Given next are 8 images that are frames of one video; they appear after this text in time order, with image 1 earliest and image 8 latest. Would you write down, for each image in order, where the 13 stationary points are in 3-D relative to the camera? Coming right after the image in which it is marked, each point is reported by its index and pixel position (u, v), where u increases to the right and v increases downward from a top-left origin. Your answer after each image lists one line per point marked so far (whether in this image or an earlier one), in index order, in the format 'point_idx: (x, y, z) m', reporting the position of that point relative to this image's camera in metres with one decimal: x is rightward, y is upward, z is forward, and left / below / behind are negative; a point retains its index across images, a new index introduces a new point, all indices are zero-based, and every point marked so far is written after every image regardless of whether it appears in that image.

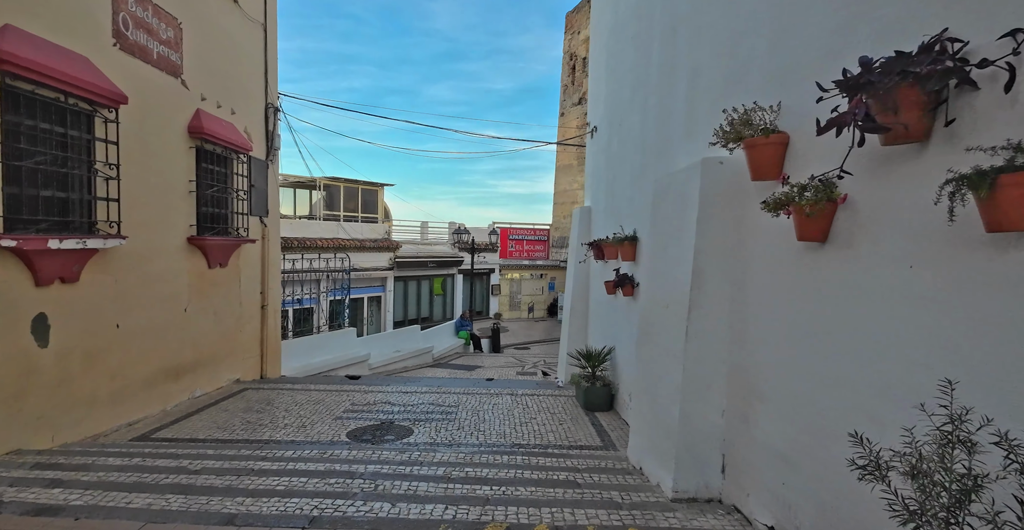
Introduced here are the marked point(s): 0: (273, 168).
0: (-3.7, +1.5, +7.7) m
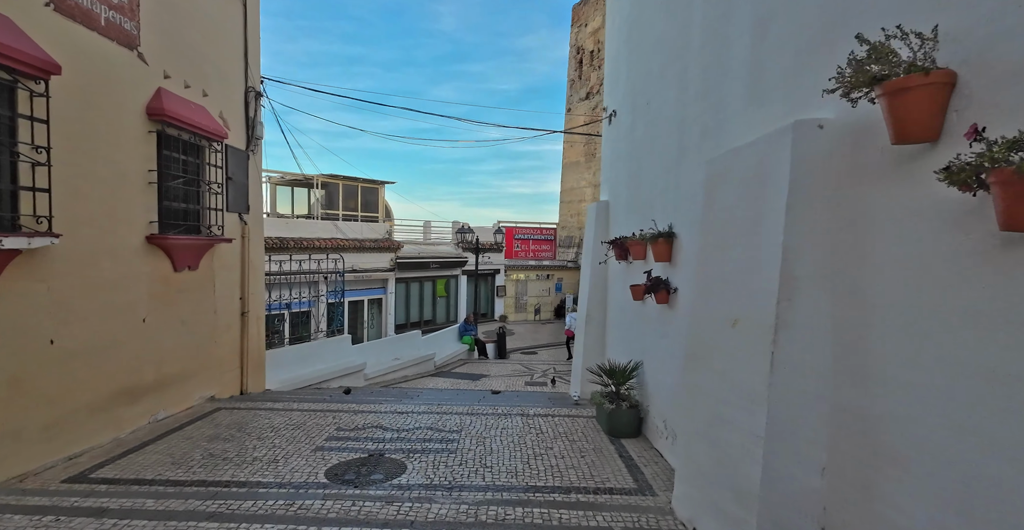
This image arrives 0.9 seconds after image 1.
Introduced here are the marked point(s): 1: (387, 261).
0: (-3.6, +1.5, +6.9) m
1: (-4.4, +0.1, +17.7) m
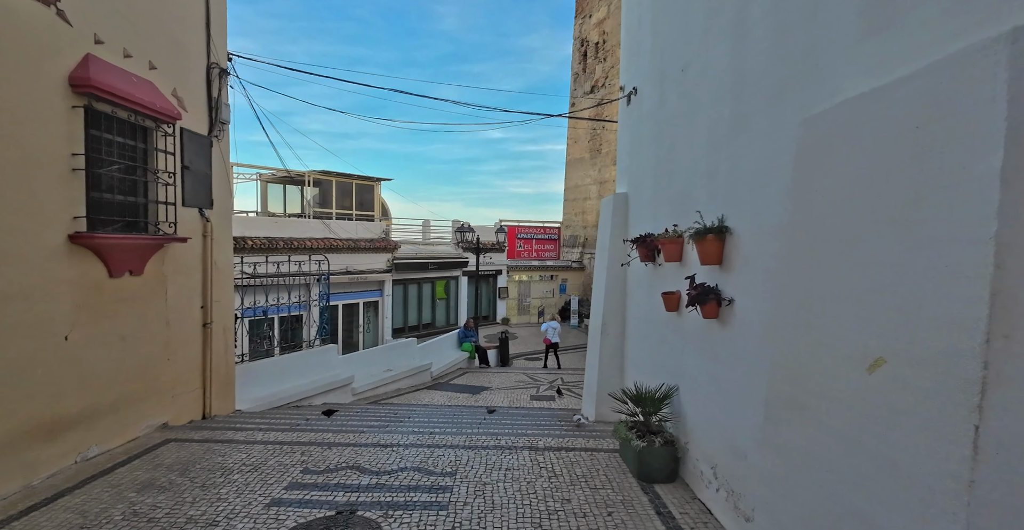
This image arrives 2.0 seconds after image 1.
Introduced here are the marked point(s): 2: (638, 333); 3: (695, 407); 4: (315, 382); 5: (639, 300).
0: (-3.5, +1.4, +6.0) m
1: (-4.3, +0.1, +16.8) m
2: (+1.3, -0.7, +5.2) m
3: (+1.4, -1.1, +3.7) m
4: (-2.9, -1.8, +7.5) m
5: (+1.3, -0.4, +5.2) m
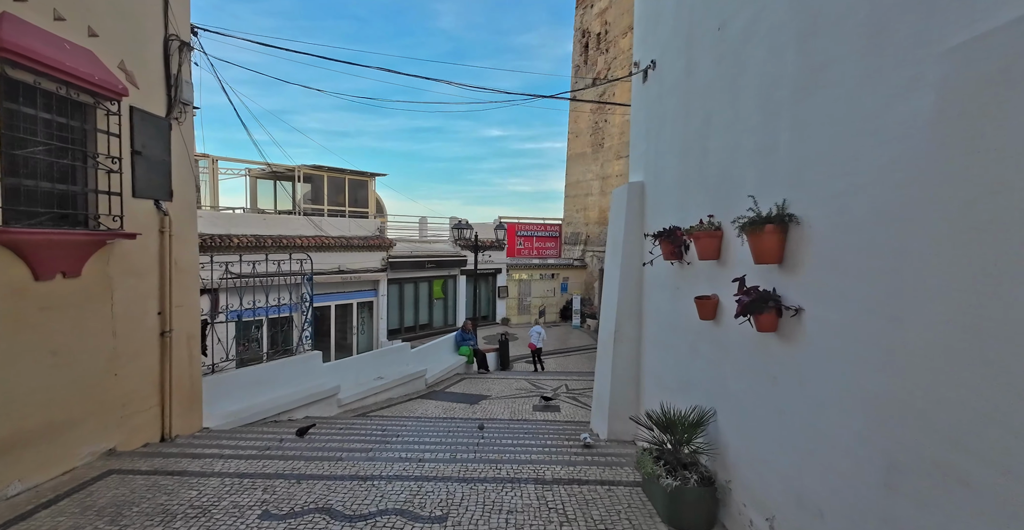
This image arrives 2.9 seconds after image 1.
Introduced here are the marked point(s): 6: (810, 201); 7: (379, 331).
0: (-3.5, +1.4, +5.3) m
1: (-4.3, +0.1, +16.1) m
2: (+1.3, -0.7, +4.5) m
3: (+1.4, -1.1, +3.0) m
4: (-2.9, -1.8, +6.8) m
5: (+1.4, -0.4, +4.5) m
6: (+1.5, +0.3, +2.6) m
7: (-4.4, -2.2, +16.4) m
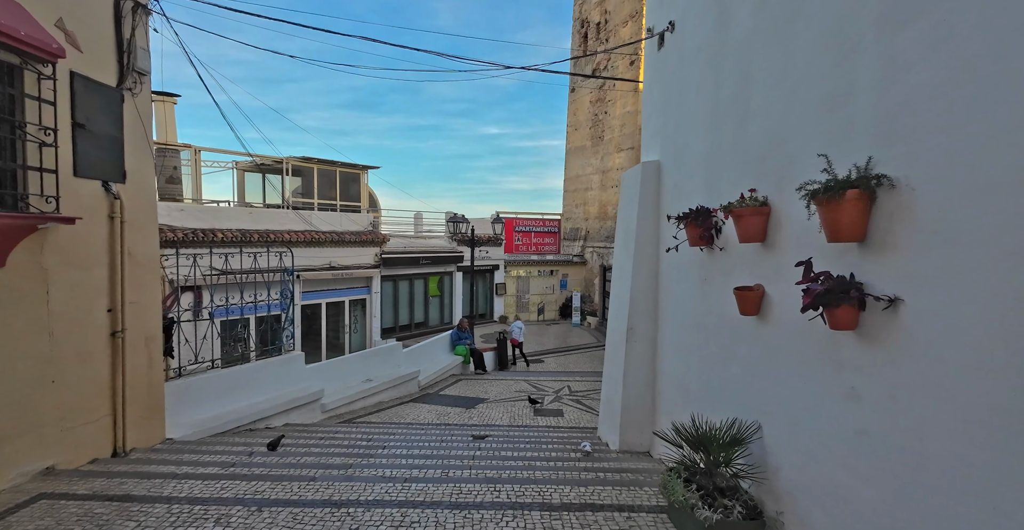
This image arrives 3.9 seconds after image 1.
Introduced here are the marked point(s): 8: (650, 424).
0: (-3.5, +1.5, +4.7) m
1: (-4.4, +0.2, +15.4) m
2: (+1.3, -0.6, +4.0) m
3: (+1.4, -1.0, +2.4) m
4: (-2.9, -1.7, +6.2) m
5: (+1.4, -0.3, +3.9) m
6: (+1.6, +0.4, +2.0) m
7: (-4.4, -2.1, +15.8) m
8: (+1.3, -1.5, +4.6) m
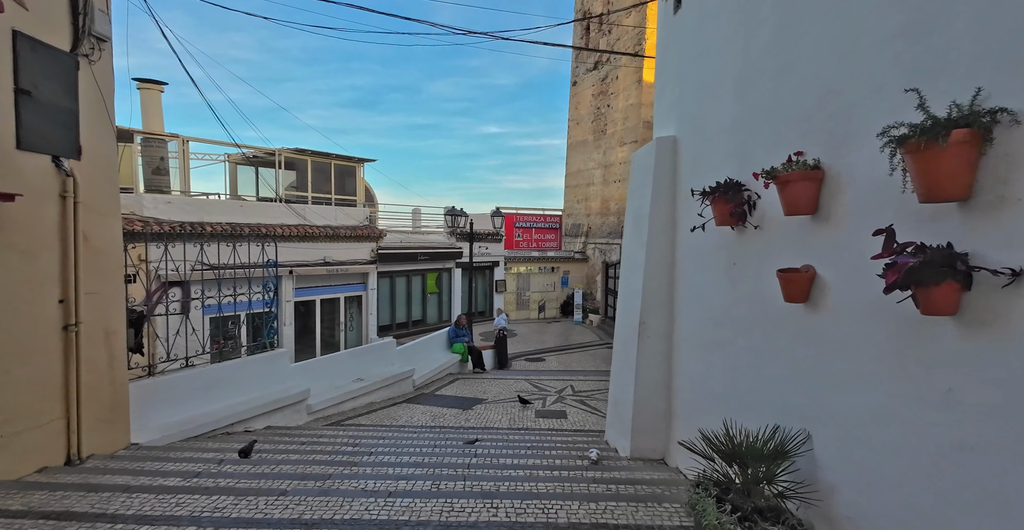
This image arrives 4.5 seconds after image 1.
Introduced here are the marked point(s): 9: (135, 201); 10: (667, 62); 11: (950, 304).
0: (-3.5, +1.6, +4.2) m
1: (-4.4, +0.4, +15.0) m
2: (+1.3, -0.5, +3.5) m
3: (+1.4, -0.9, +2.0) m
4: (-2.9, -1.5, +5.7) m
5: (+1.4, -0.2, +3.5) m
6: (+1.6, +0.5, +1.5) m
7: (-4.4, -1.9, +15.4) m
8: (+1.3, -1.4, +4.2) m
9: (-8.0, +1.3, +10.6) m
10: (+1.4, +1.8, +4.4) m
11: (+1.4, -0.1, +1.6) m
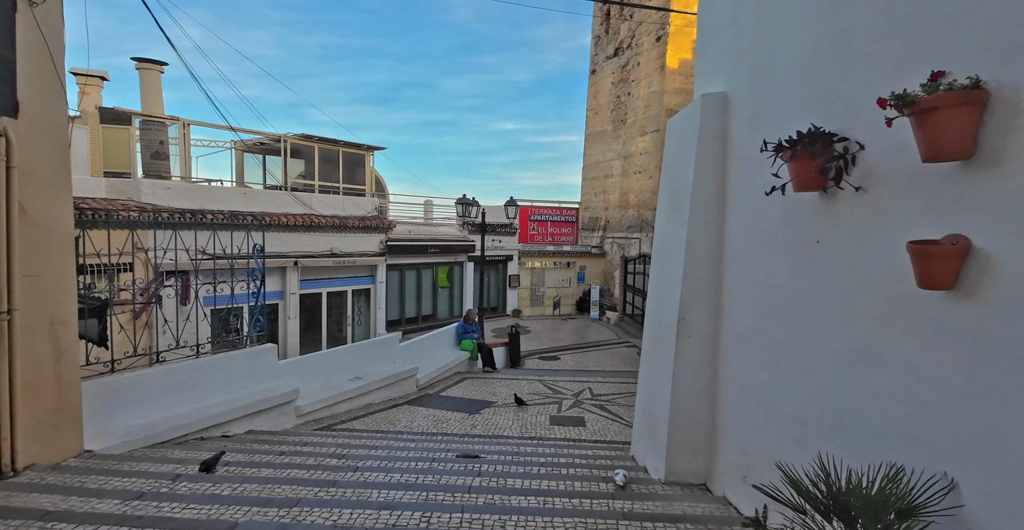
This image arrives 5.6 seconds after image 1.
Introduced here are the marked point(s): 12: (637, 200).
0: (-3.4, +1.8, +3.6) m
1: (-4.0, +0.6, +14.4) m
2: (+1.4, -0.4, +2.8) m
3: (+1.4, -0.8, +1.2) m
4: (-2.8, -1.4, +5.1) m
5: (+1.4, -0.1, +2.7) m
6: (+1.6, +0.6, +0.8) m
7: (-4.0, -1.7, +14.8) m
8: (+1.4, -1.3, +3.4) m
9: (-7.7, +1.6, +10.1) m
10: (+1.5, +1.9, +3.6) m
11: (+1.4, 0.0, +0.9) m
12: (+4.8, +2.5, +19.3) m
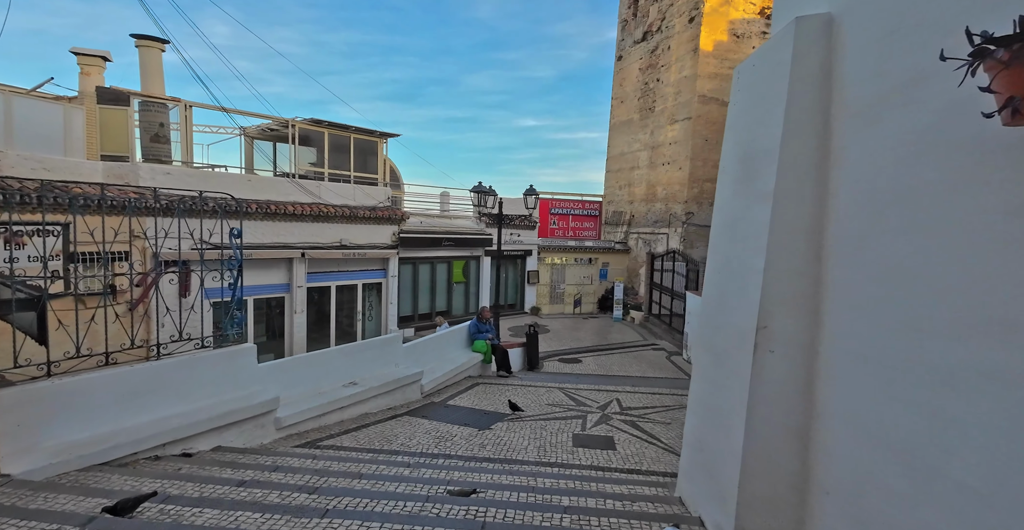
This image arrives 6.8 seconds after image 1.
0: (-3.3, +1.9, +2.9) m
1: (-3.4, +0.8, +13.7) m
2: (+1.5, -0.4, +1.8) m
3: (+1.4, -0.7, +0.3) m
4: (-2.7, -1.3, +4.3) m
5: (+1.5, 0.0, +1.8) m
6: (+1.6, +0.6, -0.2) m
7: (-3.5, -1.5, +14.1) m
8: (+1.4, -1.2, +2.5) m
9: (-7.3, +1.8, +9.5) m
10: (+1.6, +1.9, +2.7) m
11: (+1.4, 0.0, -0.1) m
12: (+5.5, +2.6, +18.2) m
